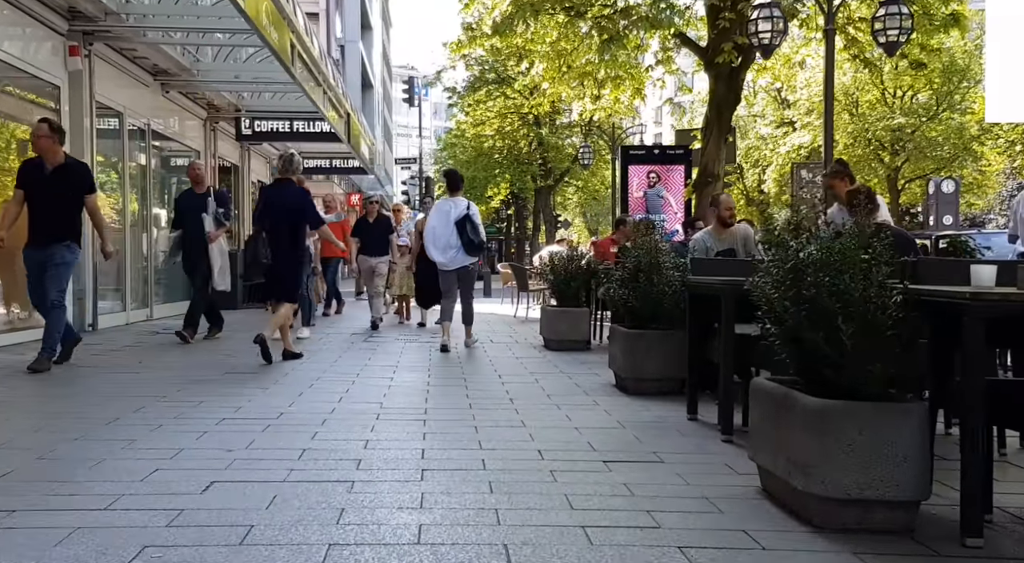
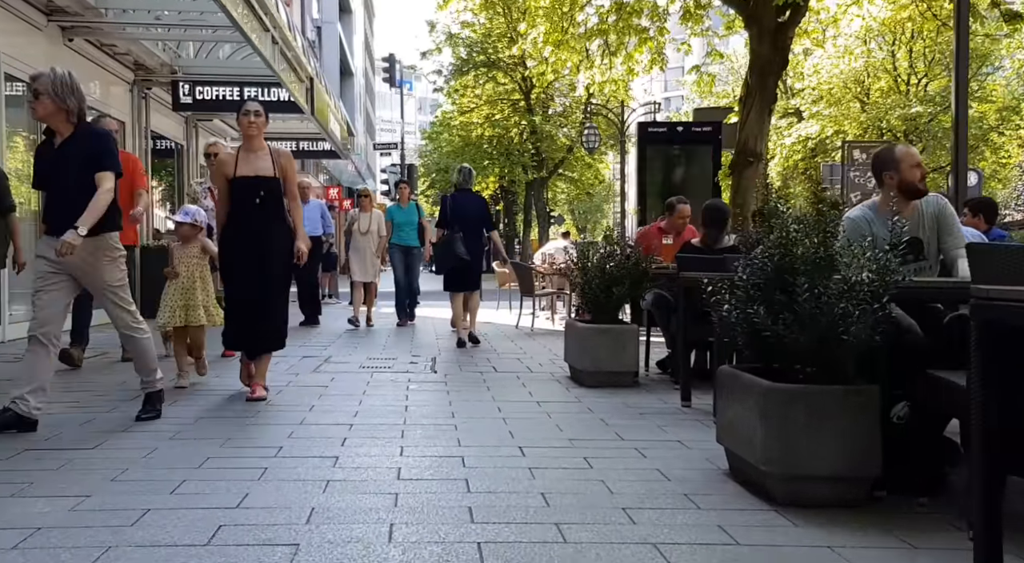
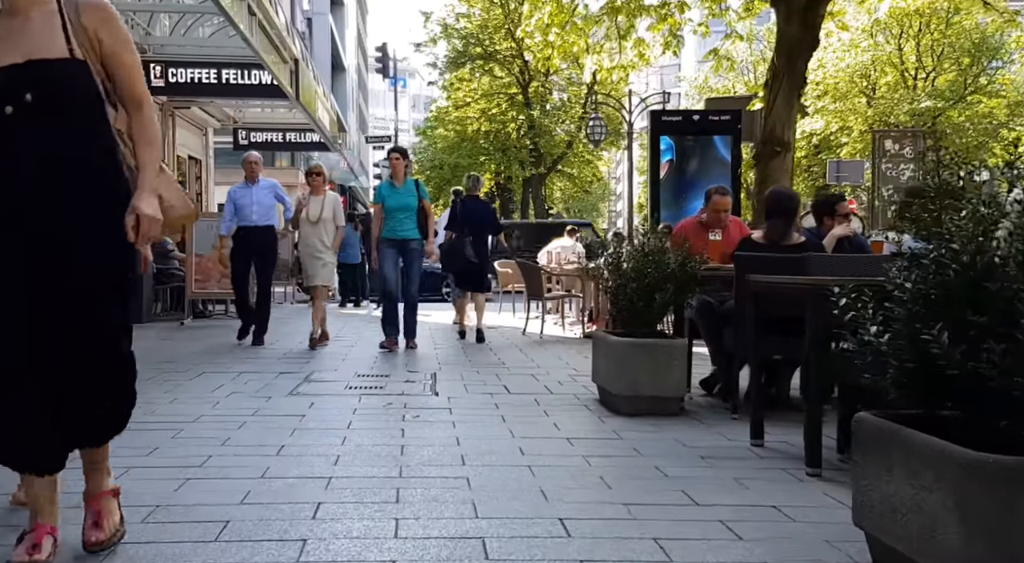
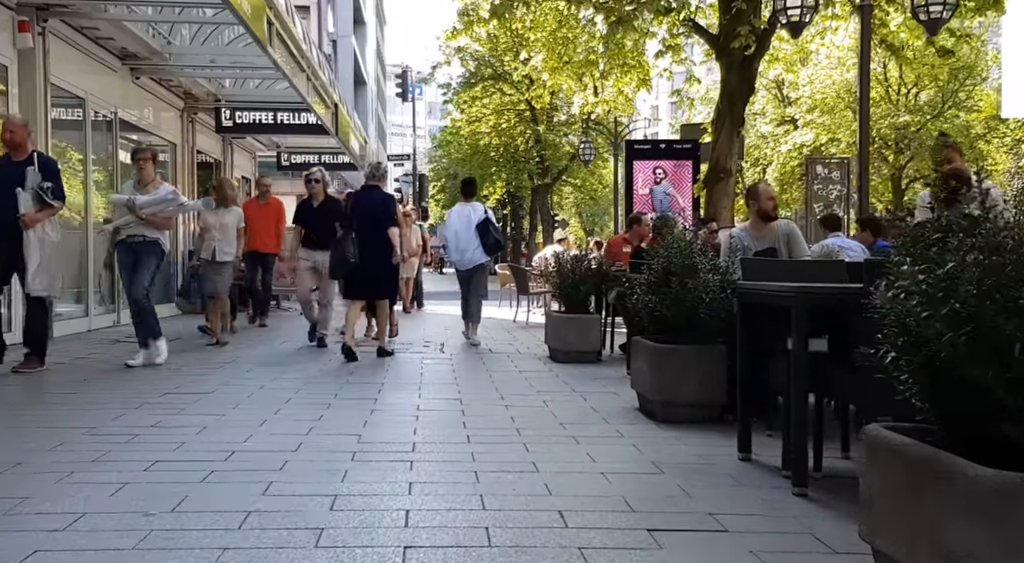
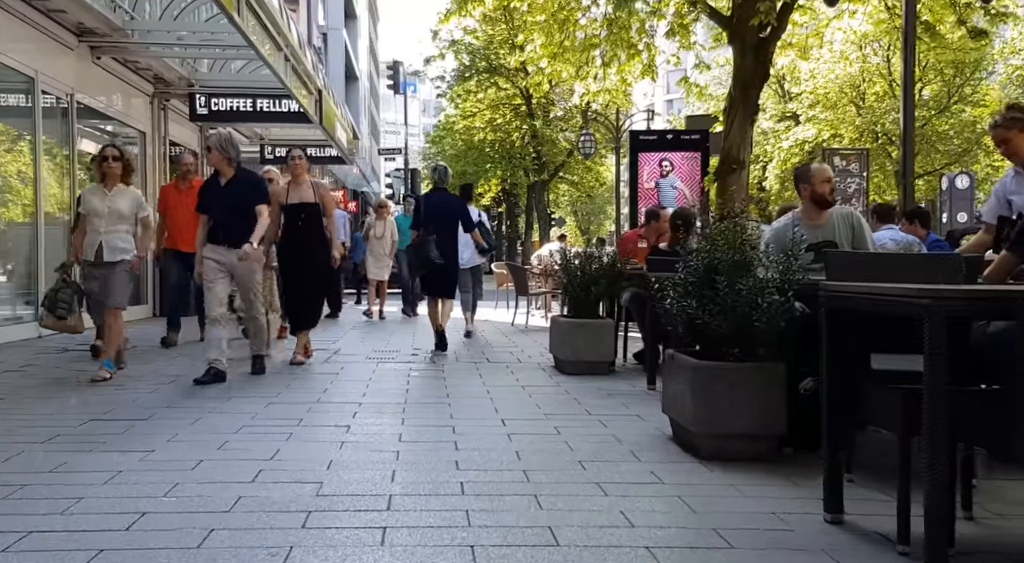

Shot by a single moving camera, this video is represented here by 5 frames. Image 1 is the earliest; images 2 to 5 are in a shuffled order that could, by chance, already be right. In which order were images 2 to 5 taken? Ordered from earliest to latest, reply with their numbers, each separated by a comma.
4, 5, 2, 3
